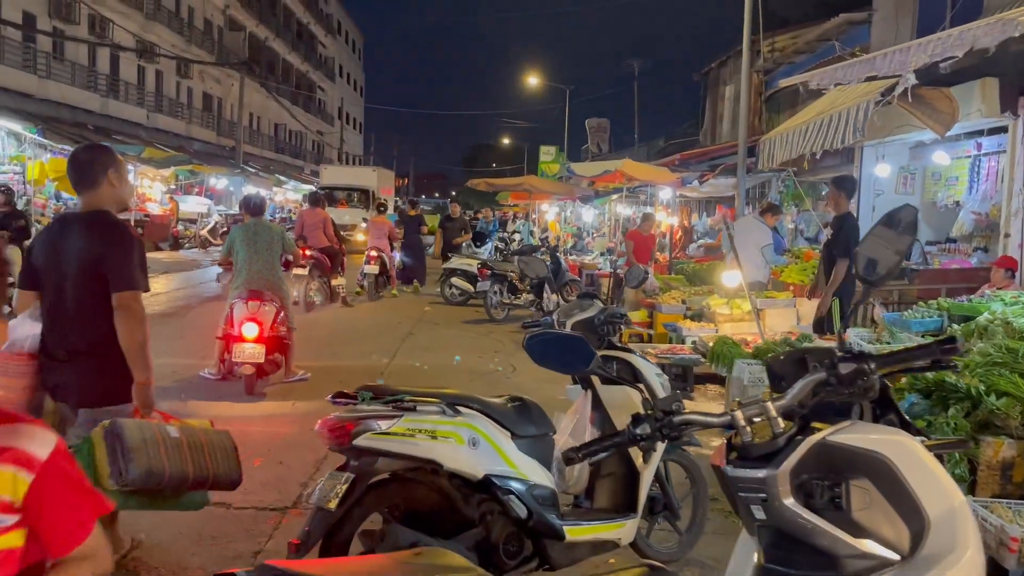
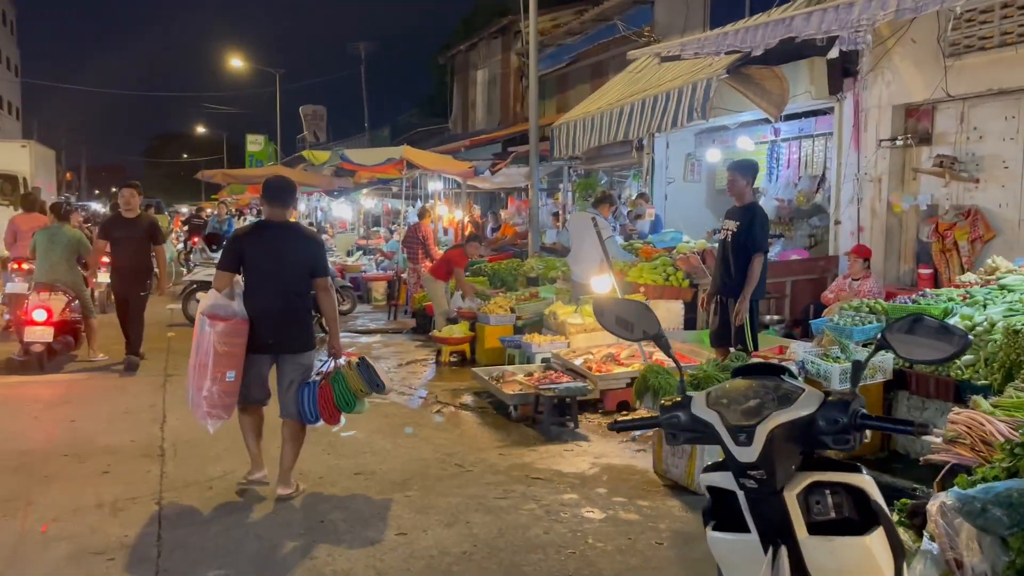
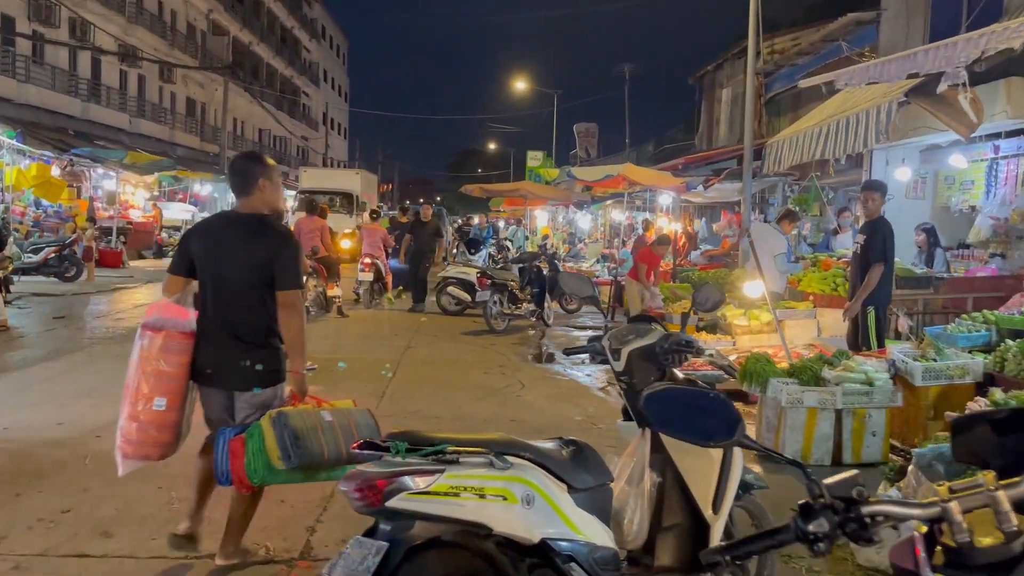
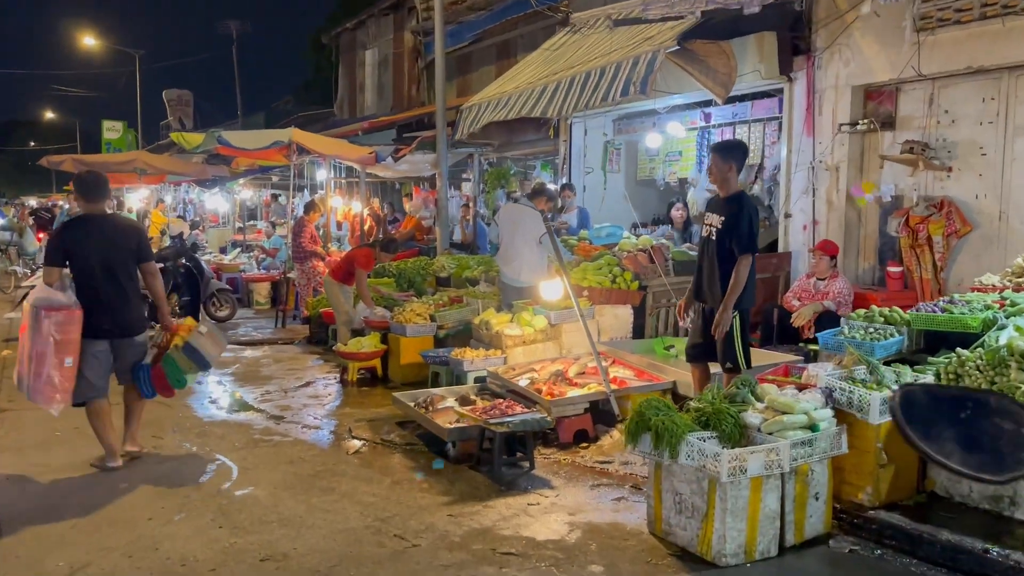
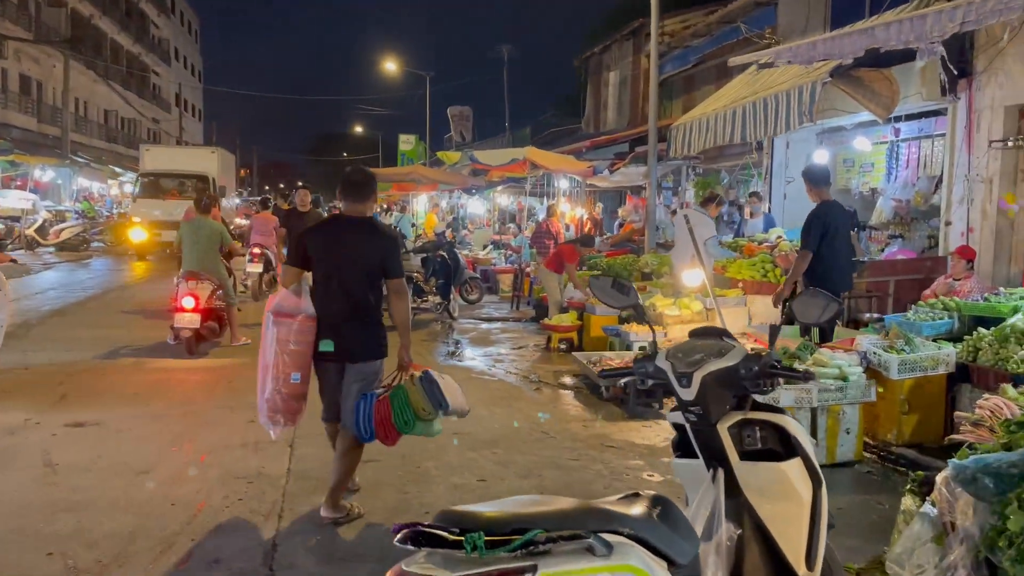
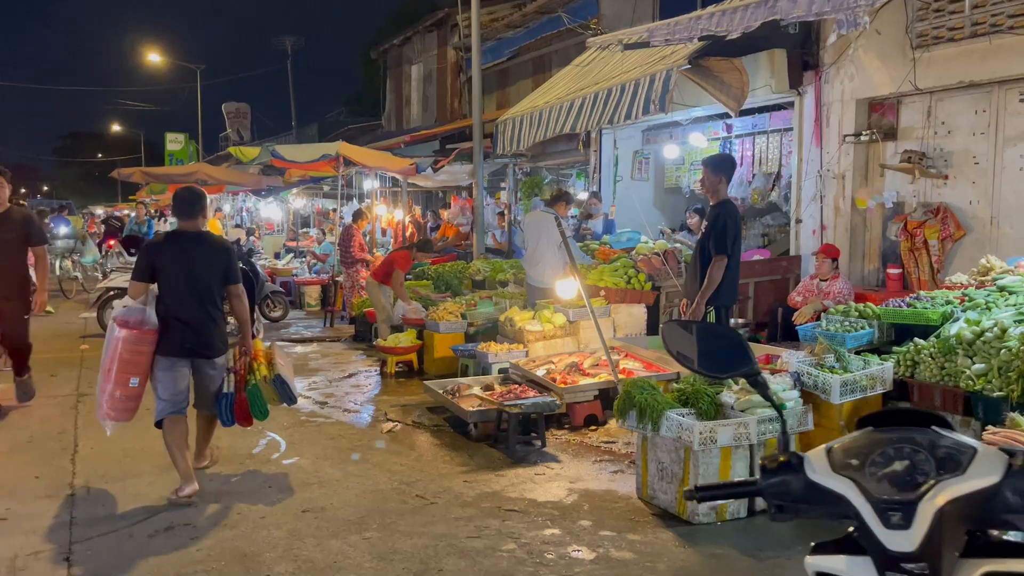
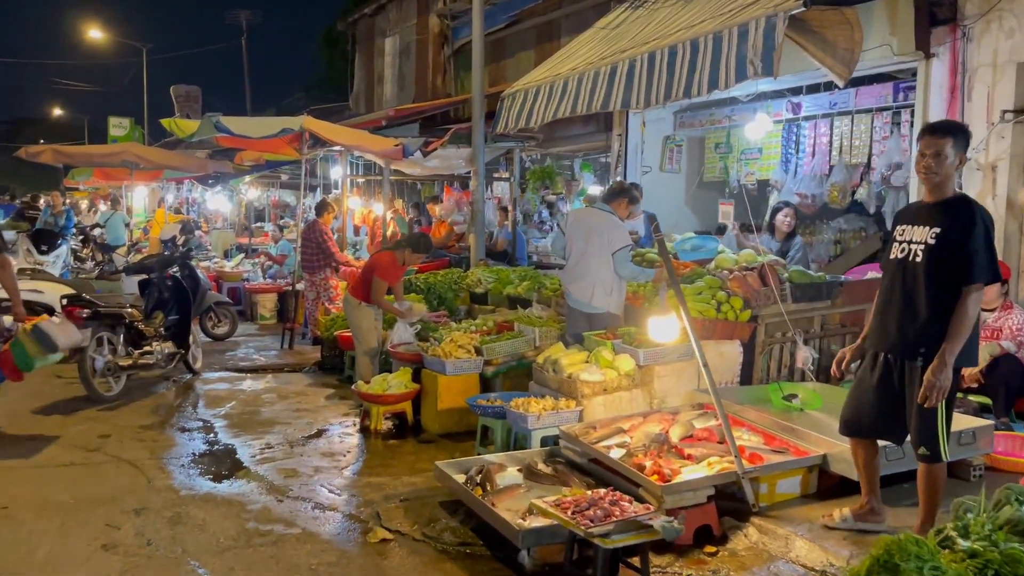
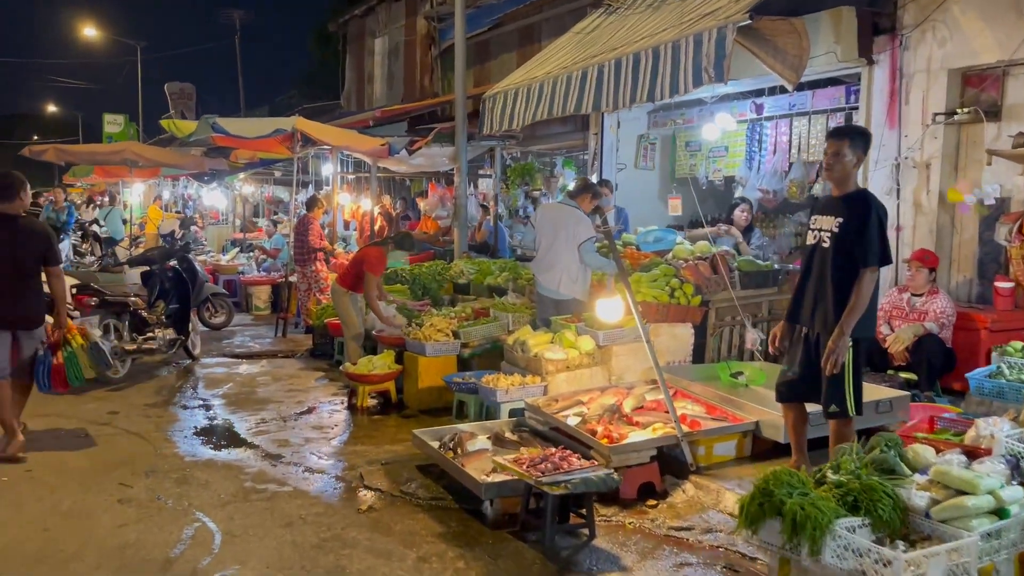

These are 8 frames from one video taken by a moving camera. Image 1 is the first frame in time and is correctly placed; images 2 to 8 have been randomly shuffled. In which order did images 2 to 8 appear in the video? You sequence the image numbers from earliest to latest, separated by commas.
3, 5, 2, 6, 4, 8, 7
